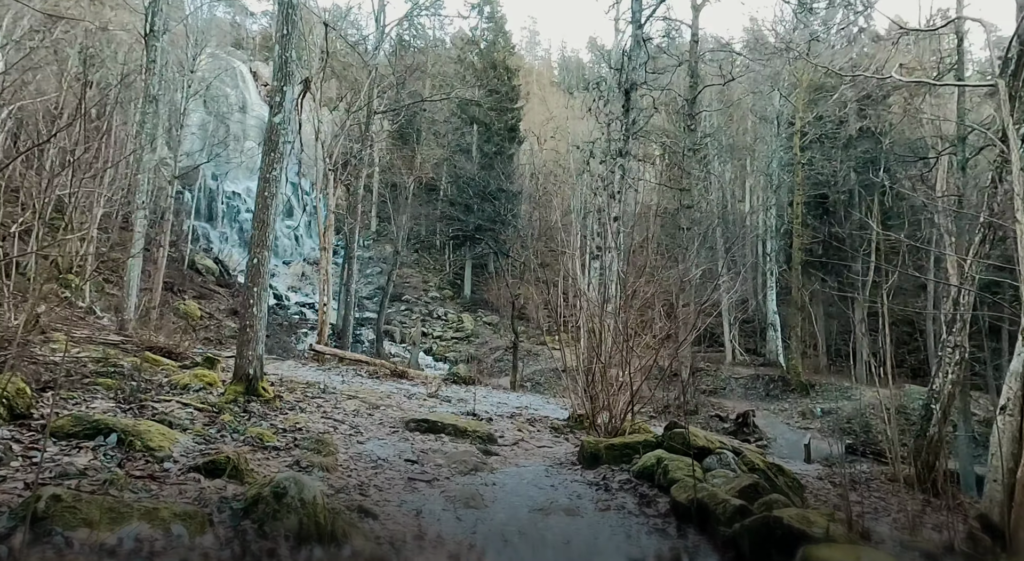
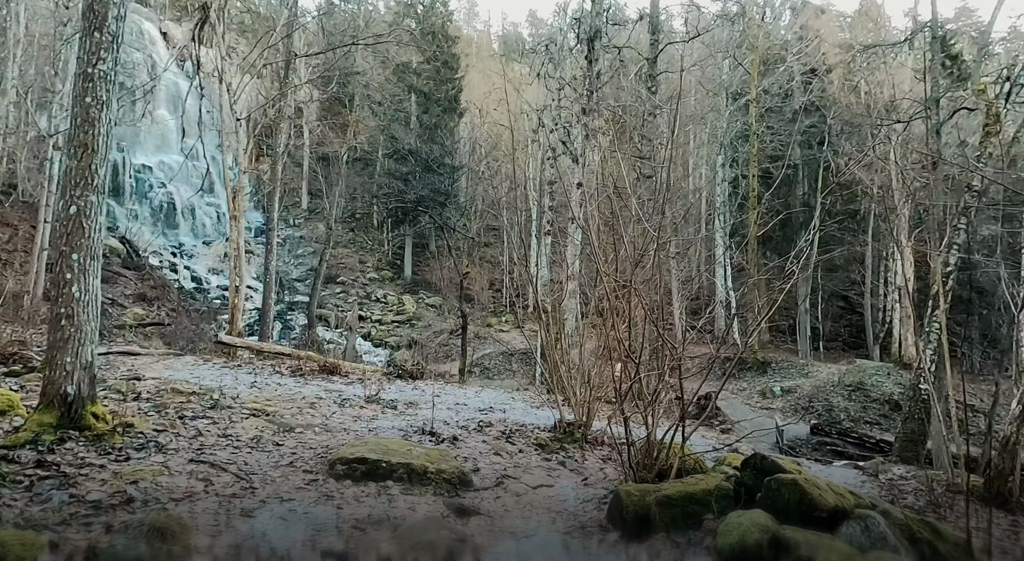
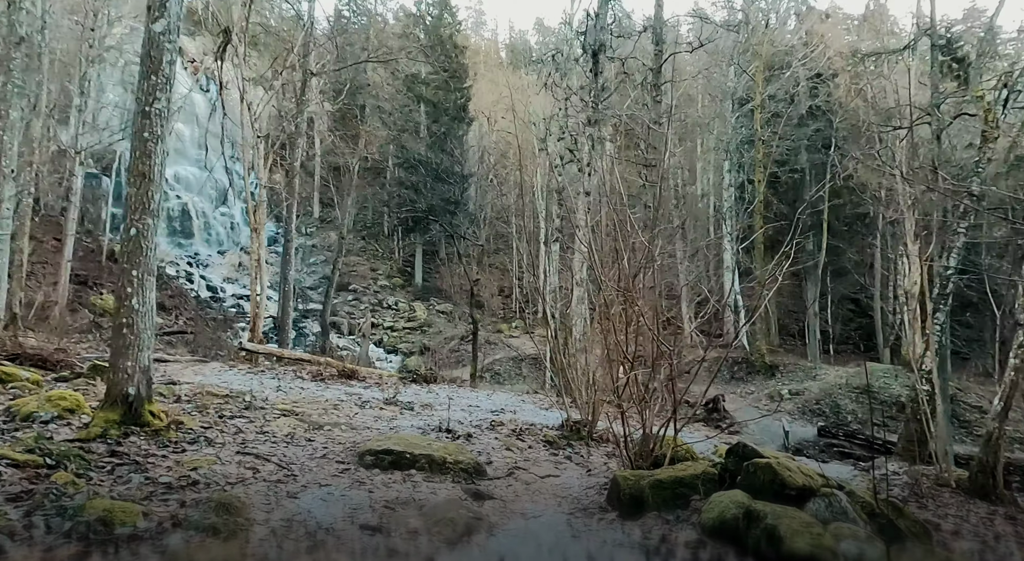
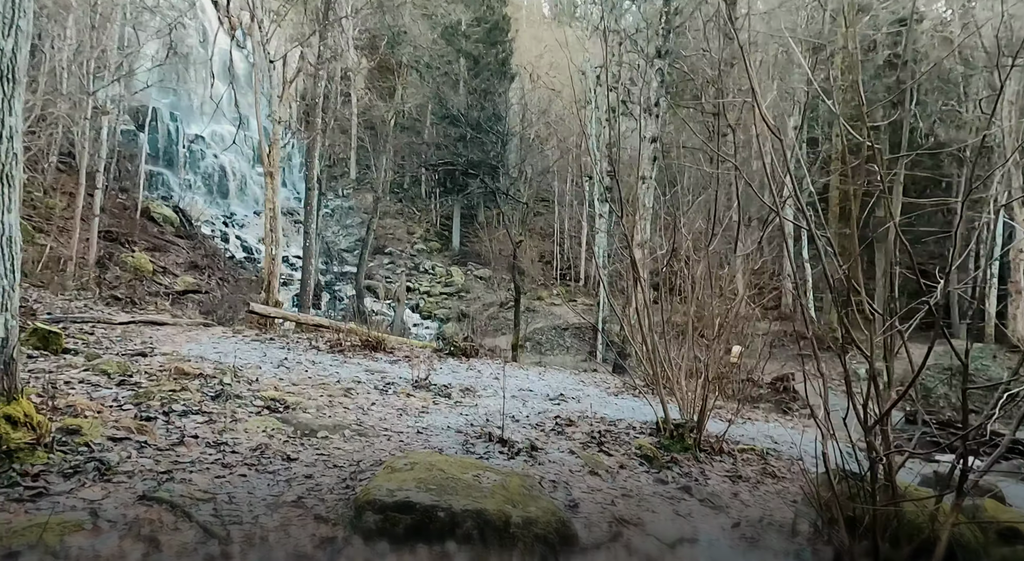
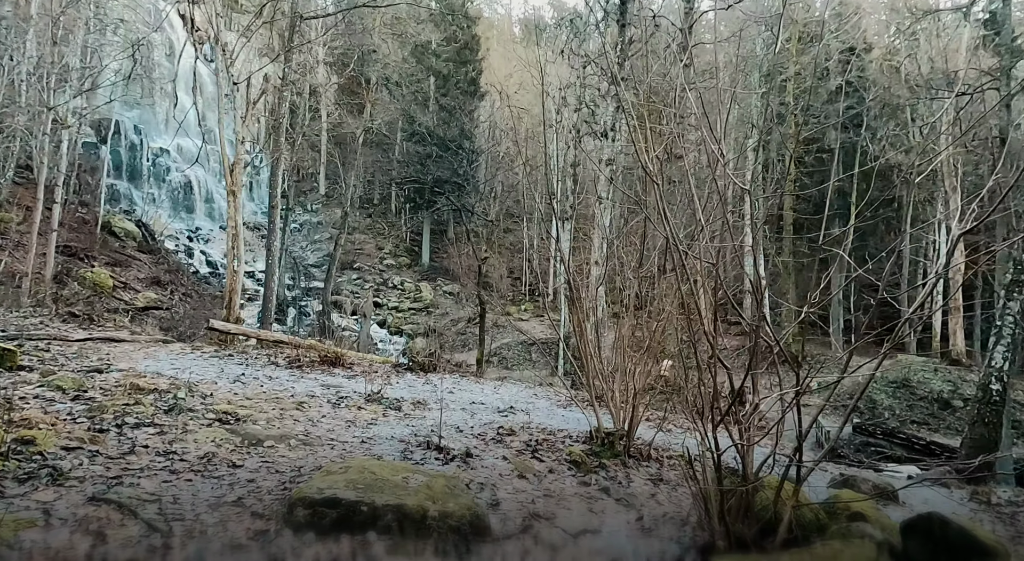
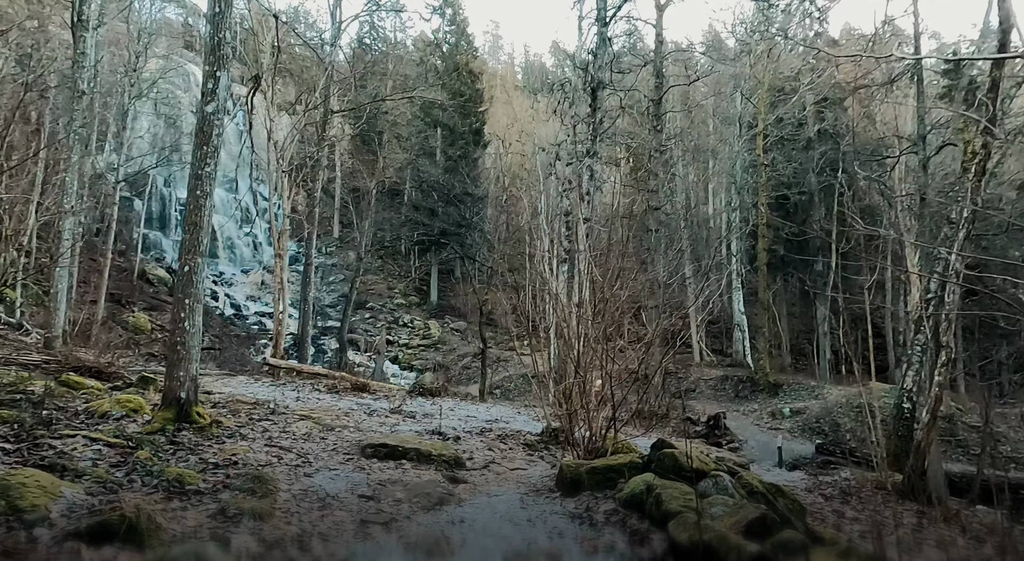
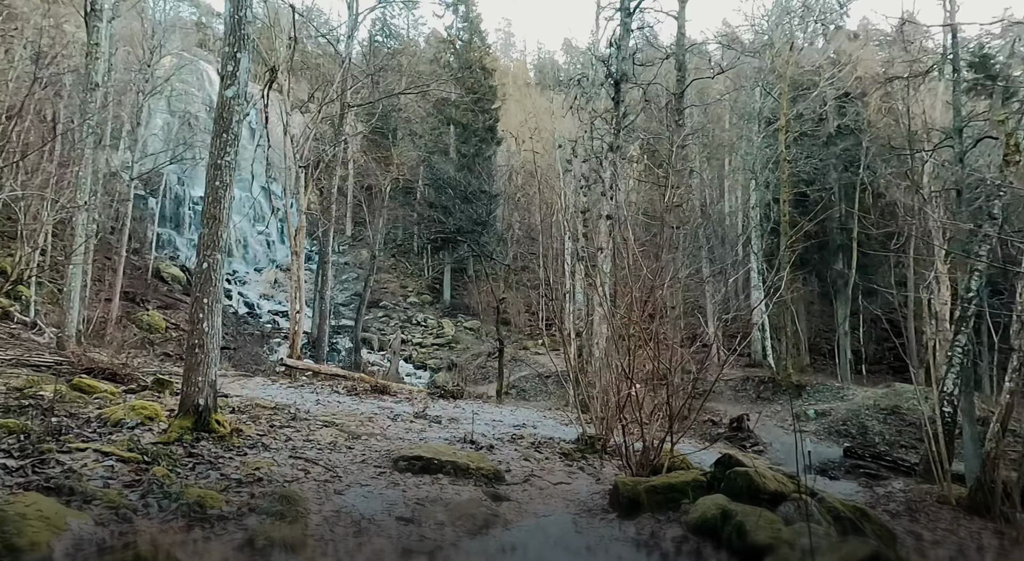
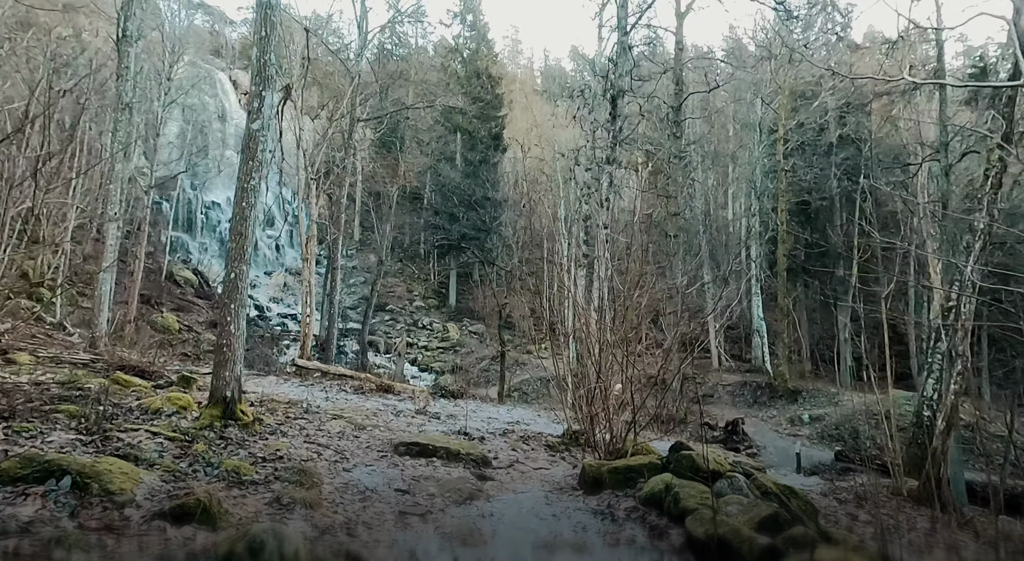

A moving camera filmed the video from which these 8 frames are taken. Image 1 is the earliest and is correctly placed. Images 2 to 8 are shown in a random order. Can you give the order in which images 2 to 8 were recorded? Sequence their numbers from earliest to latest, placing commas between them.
8, 6, 7, 3, 2, 5, 4
